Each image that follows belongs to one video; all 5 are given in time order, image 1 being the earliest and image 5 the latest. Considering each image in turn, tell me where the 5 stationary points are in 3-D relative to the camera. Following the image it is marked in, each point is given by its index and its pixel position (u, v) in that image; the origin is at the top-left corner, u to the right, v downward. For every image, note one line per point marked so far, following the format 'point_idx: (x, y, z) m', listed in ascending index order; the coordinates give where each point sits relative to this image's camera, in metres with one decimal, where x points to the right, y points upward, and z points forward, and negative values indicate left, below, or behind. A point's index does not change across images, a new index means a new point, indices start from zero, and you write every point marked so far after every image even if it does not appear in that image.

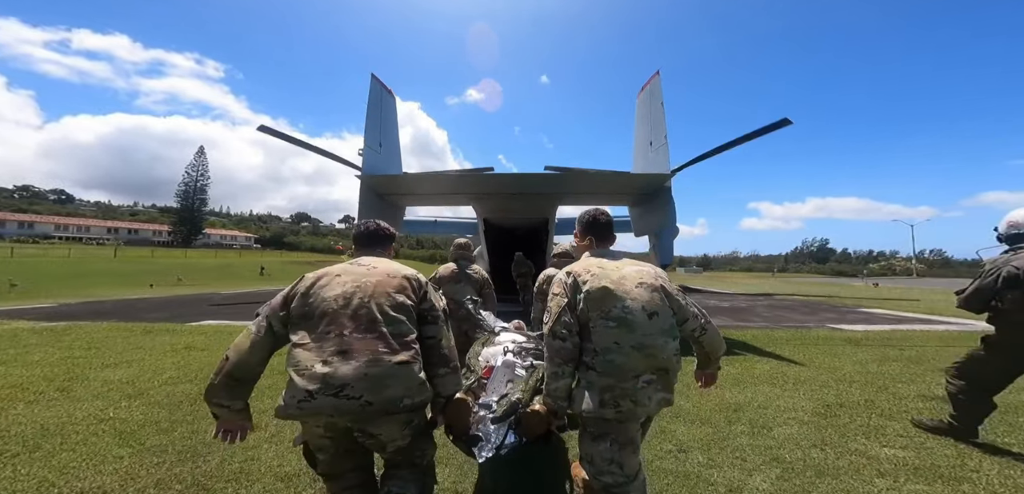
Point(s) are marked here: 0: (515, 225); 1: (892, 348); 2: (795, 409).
0: (+0.1, +0.3, +9.4) m
1: (+5.1, -1.4, +4.3) m
2: (+2.3, -1.3, +2.6) m
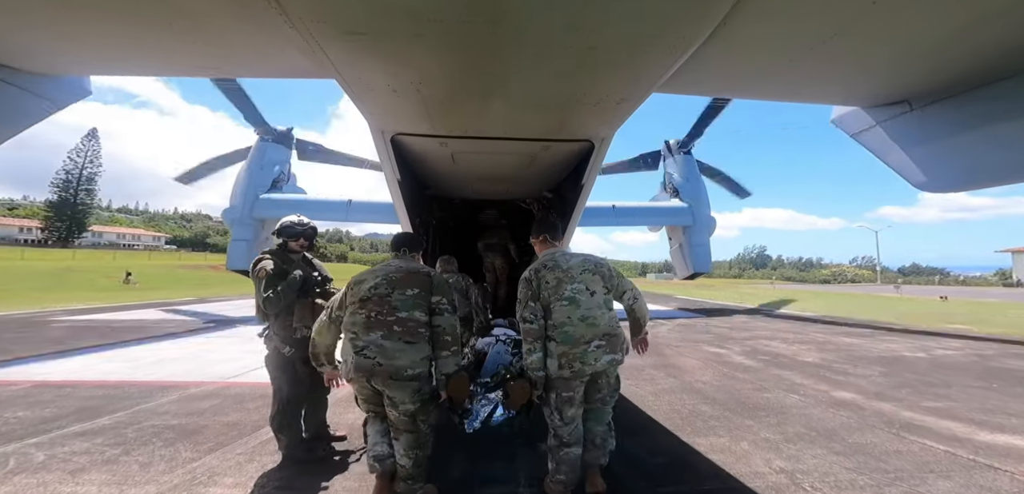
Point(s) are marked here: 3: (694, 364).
0: (-0.4, +0.7, +4.3) m
1: (+5.1, -0.9, -0.1) m
2: (+2.6, -0.8, -2.1) m
3: (+2.1, -1.4, +3.8) m
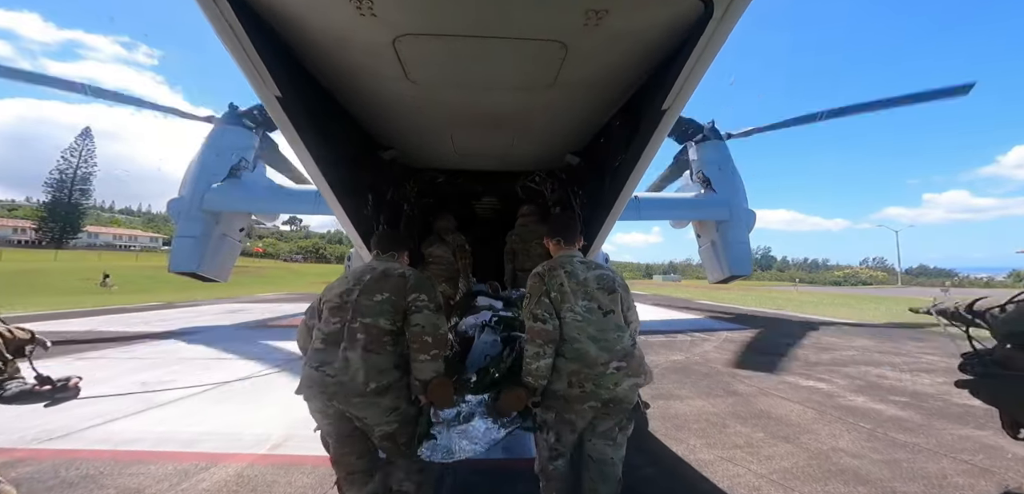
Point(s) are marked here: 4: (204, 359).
0: (-0.4, +0.9, +3.1) m
1: (+5.2, -0.8, -1.5) m
2: (+2.6, -0.7, -3.4) m
3: (+2.2, -1.3, +2.5) m
4: (-3.8, -1.4, +3.9) m
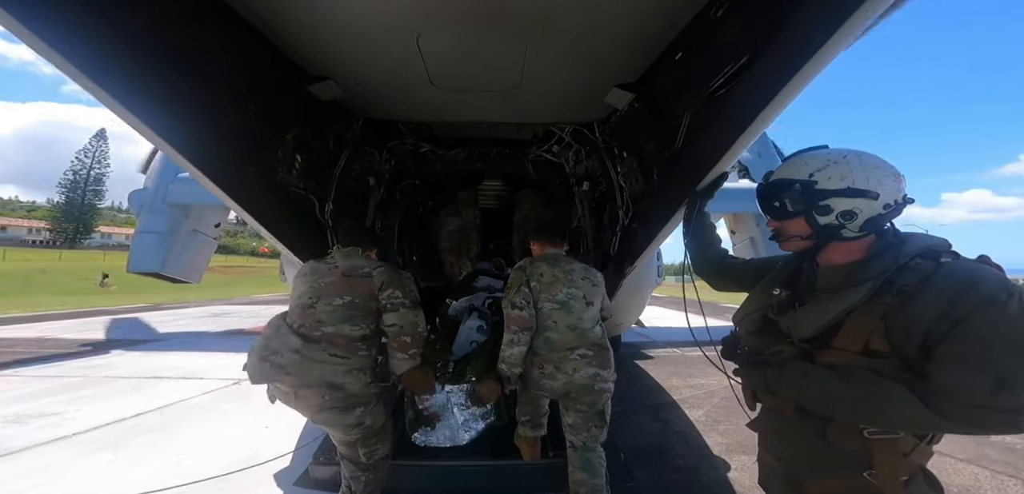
0: (-0.3, +0.9, +2.2) m
1: (+5.2, -0.7, -2.4) m
2: (+2.6, -0.6, -4.4) m
3: (+2.3, -1.2, +1.5) m
4: (-3.7, -1.3, +3.1) m
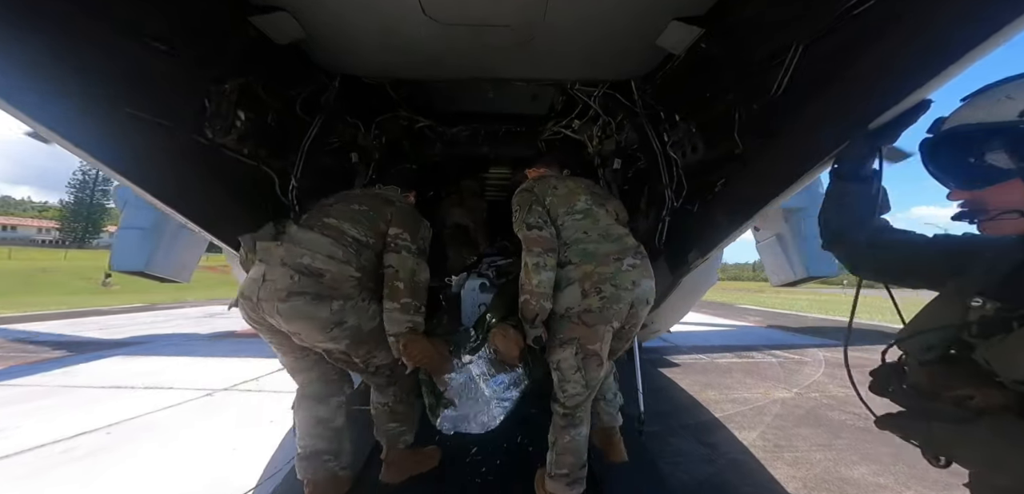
0: (-0.2, +1.0, +1.8) m
1: (+5.2, -0.6, -2.9) m
2: (+2.6, -0.5, -4.8) m
3: (+2.4, -1.1, +1.1) m
4: (-3.6, -1.2, +2.8) m
